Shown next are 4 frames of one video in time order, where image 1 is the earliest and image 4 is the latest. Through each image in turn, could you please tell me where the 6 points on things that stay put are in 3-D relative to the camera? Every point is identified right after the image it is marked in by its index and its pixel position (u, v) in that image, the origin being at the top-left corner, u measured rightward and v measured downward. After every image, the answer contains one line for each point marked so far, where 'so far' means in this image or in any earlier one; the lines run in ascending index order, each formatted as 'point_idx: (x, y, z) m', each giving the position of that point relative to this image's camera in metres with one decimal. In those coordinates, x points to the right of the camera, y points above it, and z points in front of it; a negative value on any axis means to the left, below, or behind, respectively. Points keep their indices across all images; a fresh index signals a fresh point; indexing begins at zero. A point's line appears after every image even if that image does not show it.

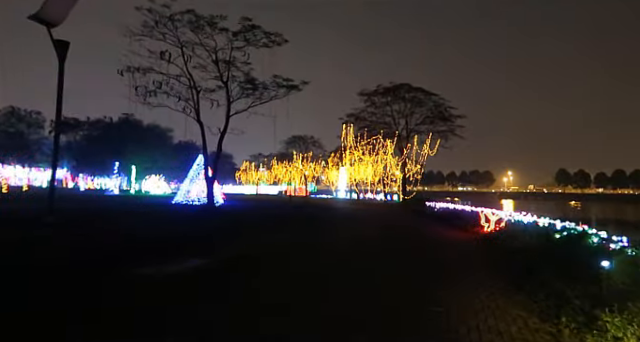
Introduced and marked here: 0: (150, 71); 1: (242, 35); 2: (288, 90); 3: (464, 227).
0: (-4.8, +2.8, +10.9) m
1: (-2.5, +4.3, +12.1) m
2: (-1.0, +2.6, +12.4) m
3: (+6.5, -2.6, +17.4) m
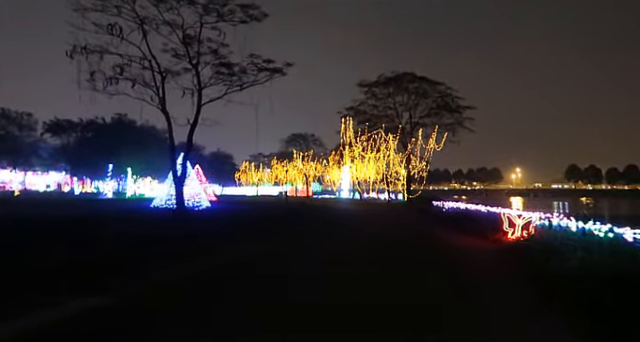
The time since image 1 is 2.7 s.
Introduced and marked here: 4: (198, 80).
0: (-5.2, +2.8, +9.3) m
1: (-2.8, +4.3, +10.4) m
2: (-1.4, +2.7, +10.7) m
3: (+6.3, -2.4, +15.6) m
4: (-3.0, +2.3, +9.7) m
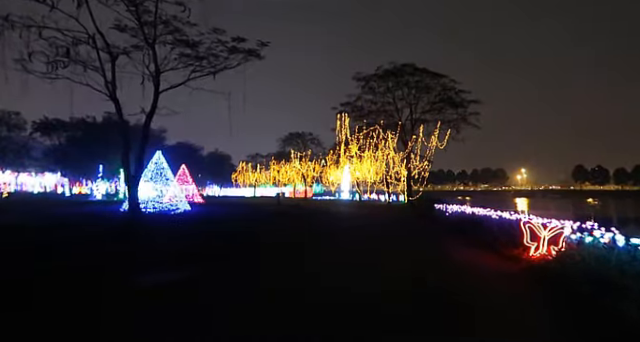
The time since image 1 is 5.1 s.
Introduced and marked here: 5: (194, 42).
0: (-5.6, +2.9, +7.8) m
1: (-3.3, +4.4, +8.9) m
2: (-1.8, +2.7, +9.2) m
3: (+5.9, -2.4, +14.0) m
4: (-3.5, +2.3, +8.2) m
5: (-2.9, +2.9, +8.8) m
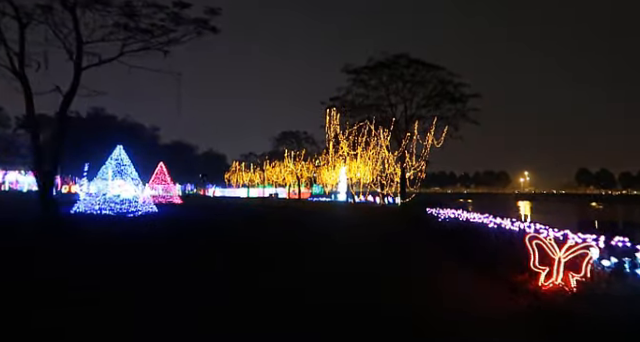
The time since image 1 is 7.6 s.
0: (-6.3, +3.0, +6.3) m
1: (-4.0, +4.5, +7.4) m
2: (-2.5, +2.8, +7.6) m
3: (+5.2, -2.4, +12.4) m
4: (-4.2, +2.4, +6.6) m
5: (-3.6, +3.0, +7.3) m
